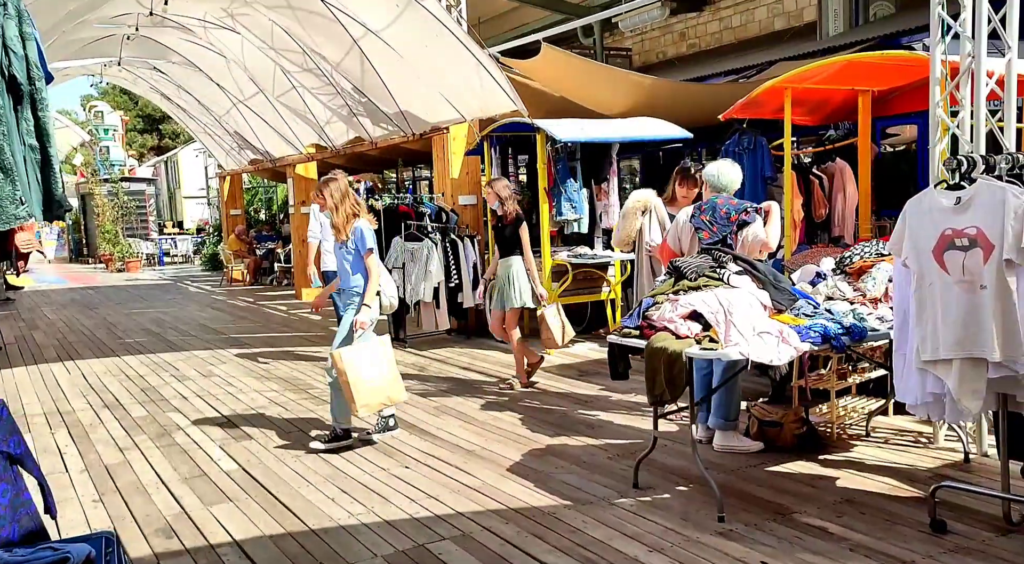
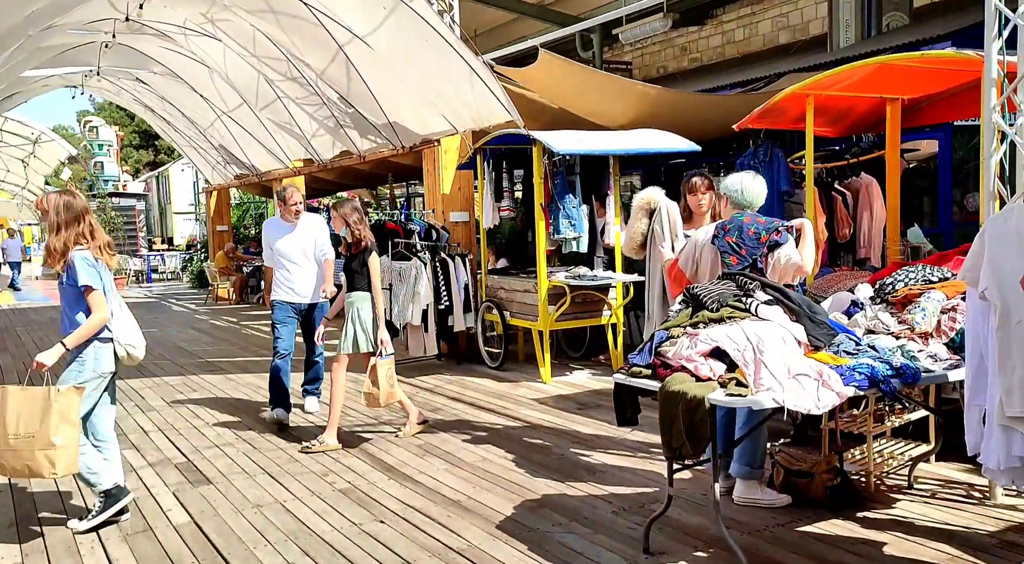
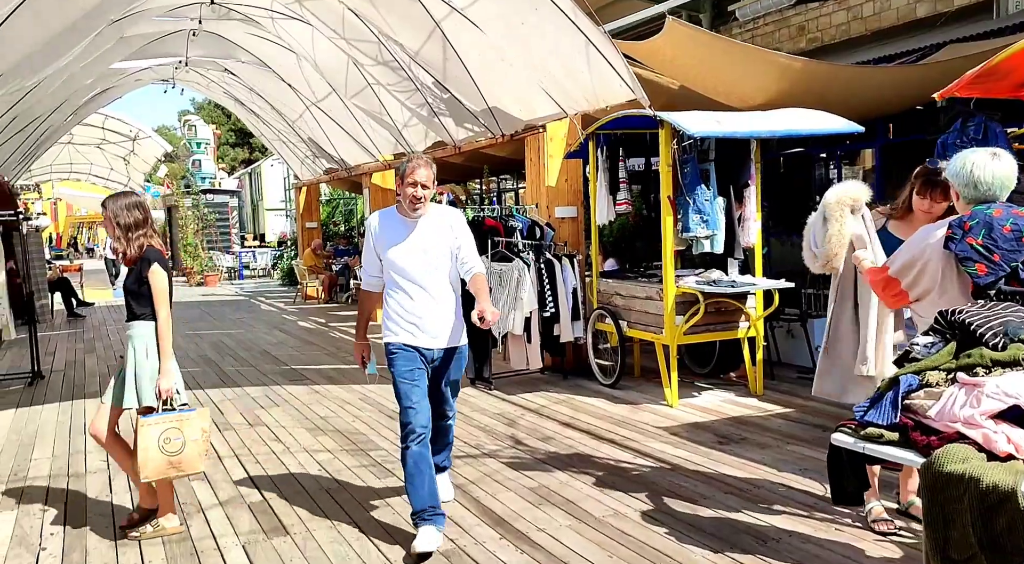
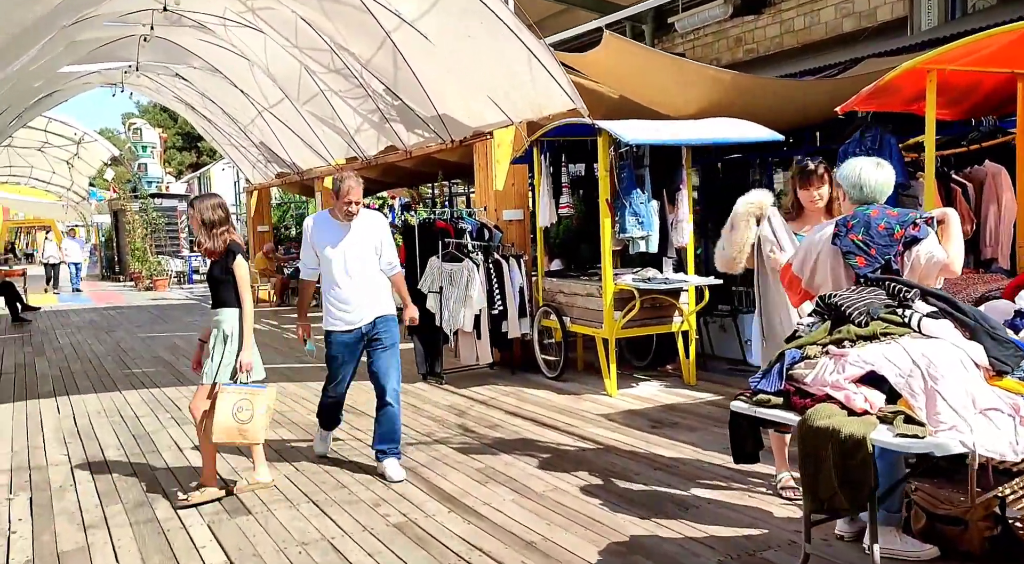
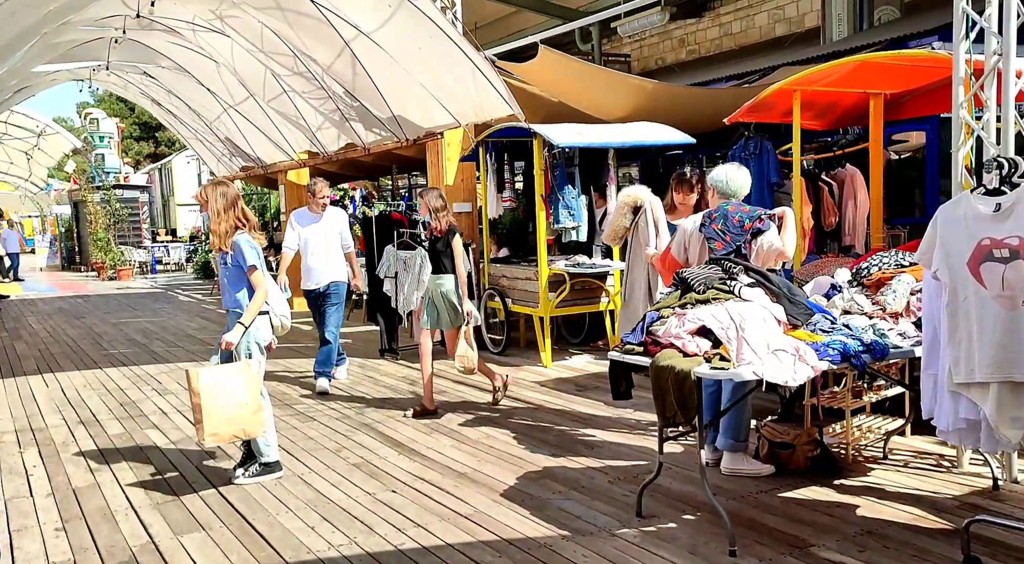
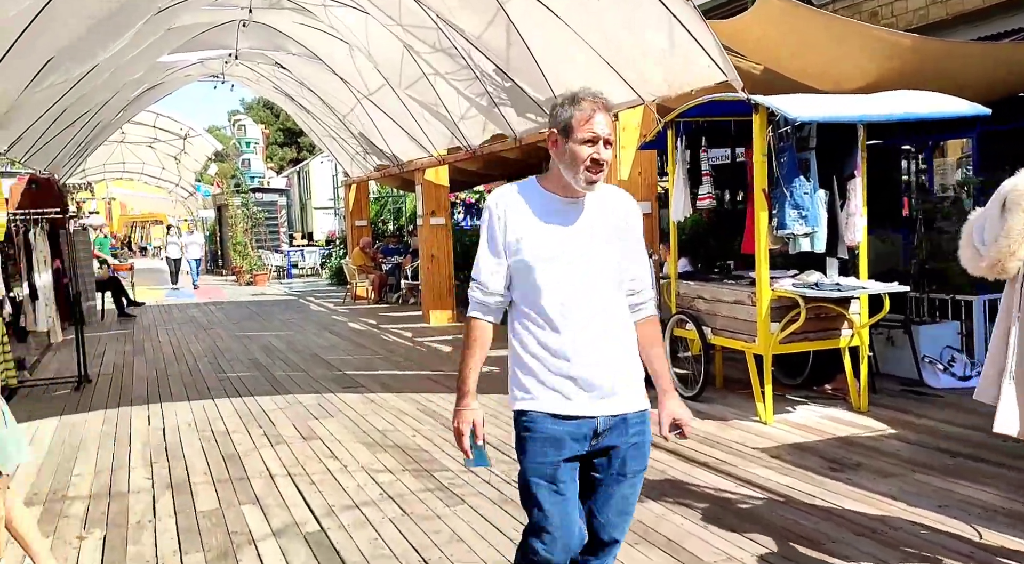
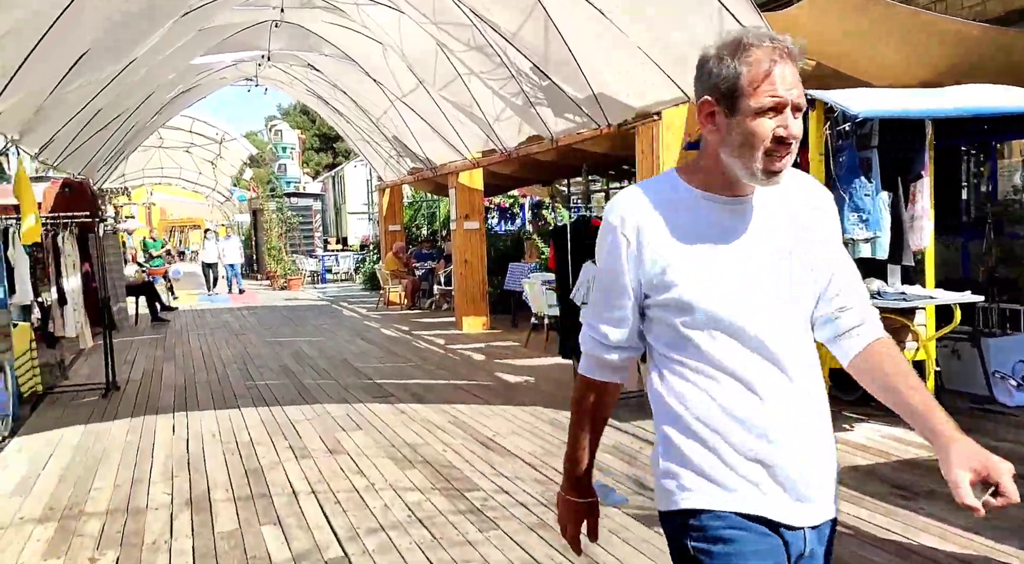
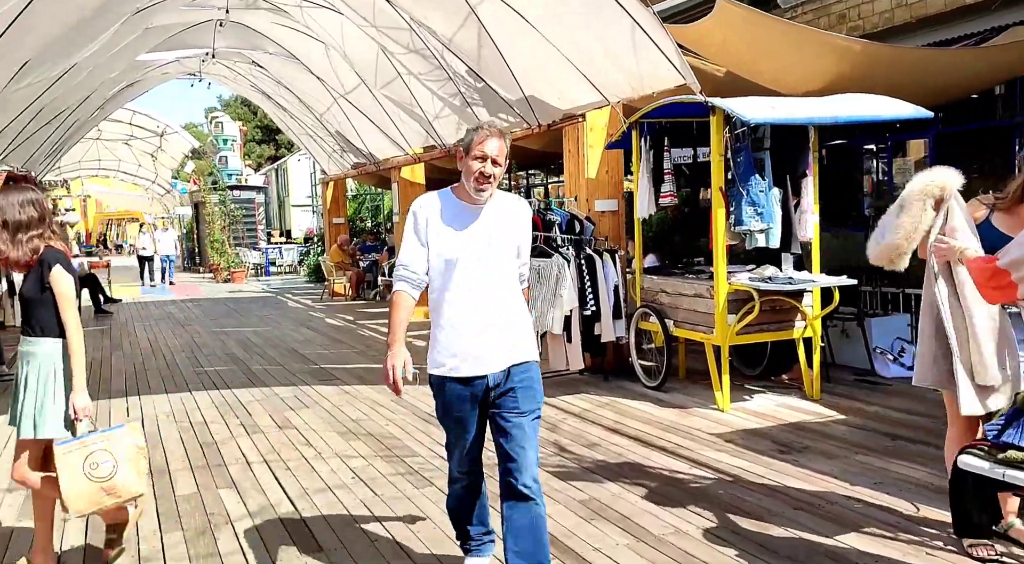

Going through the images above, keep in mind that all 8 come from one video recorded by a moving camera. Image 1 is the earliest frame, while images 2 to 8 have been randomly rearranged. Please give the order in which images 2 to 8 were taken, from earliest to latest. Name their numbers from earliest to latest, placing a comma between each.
5, 2, 4, 3, 8, 6, 7
